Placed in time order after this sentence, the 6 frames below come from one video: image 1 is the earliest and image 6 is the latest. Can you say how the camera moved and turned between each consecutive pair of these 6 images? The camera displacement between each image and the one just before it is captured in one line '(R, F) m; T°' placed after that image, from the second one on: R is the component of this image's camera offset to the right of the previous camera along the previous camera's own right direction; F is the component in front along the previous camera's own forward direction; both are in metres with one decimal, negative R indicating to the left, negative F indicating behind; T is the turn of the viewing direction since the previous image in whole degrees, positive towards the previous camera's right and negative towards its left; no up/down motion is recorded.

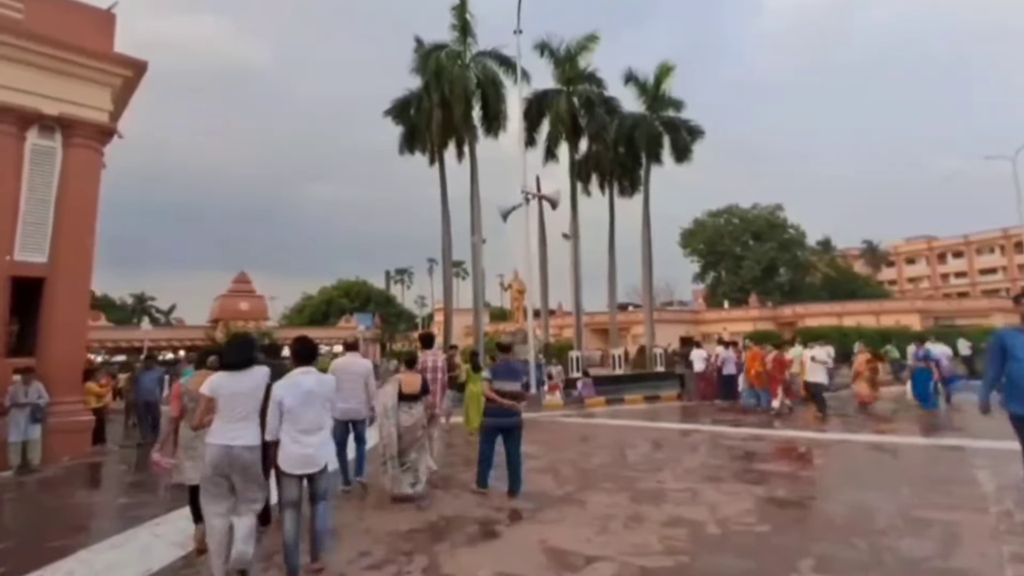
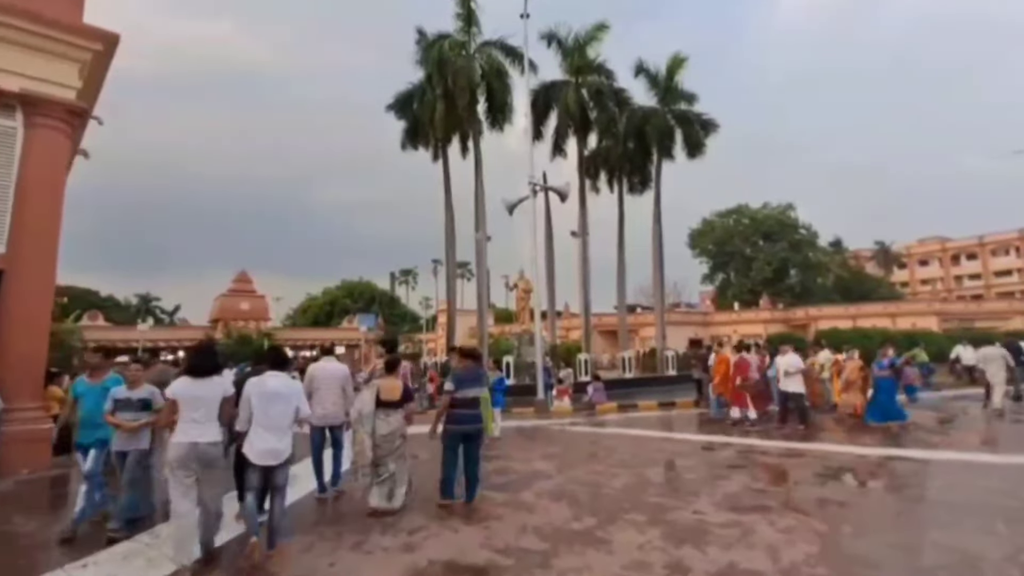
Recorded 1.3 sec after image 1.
(0.0, +1.3) m; 0°
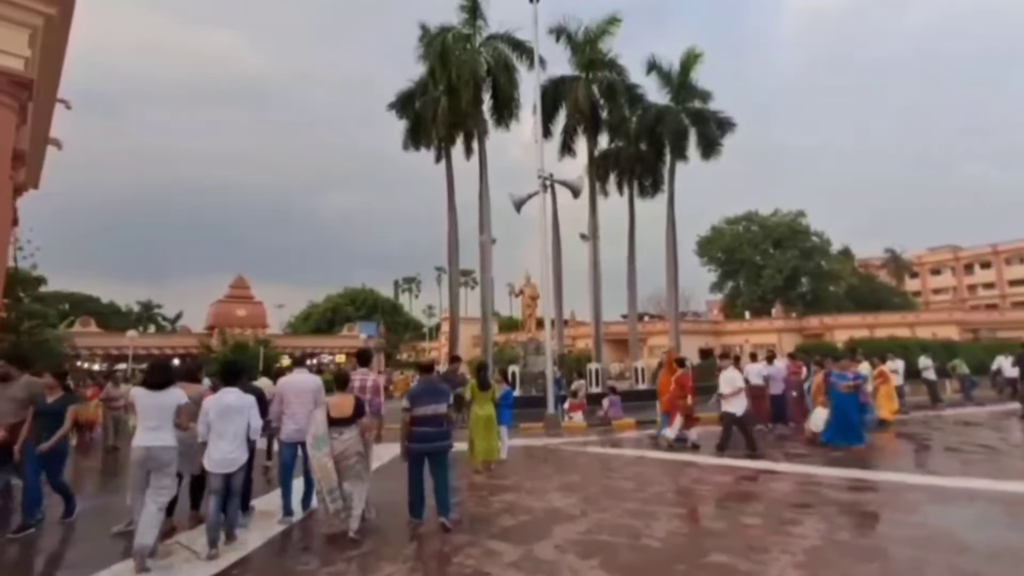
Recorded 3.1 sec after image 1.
(-0.1, +1.7) m; 0°
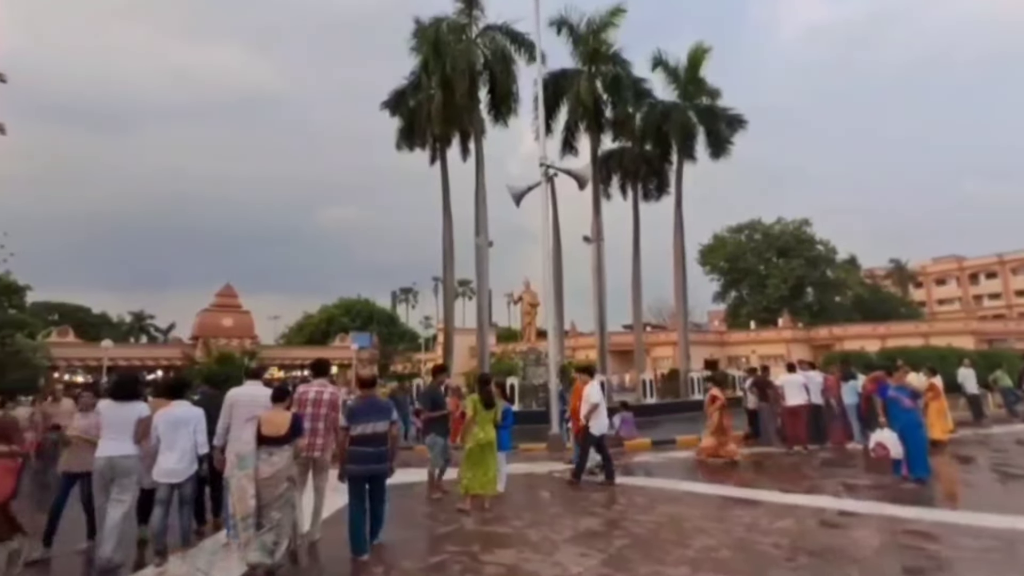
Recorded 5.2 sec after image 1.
(0.0, +2.0) m; 0°
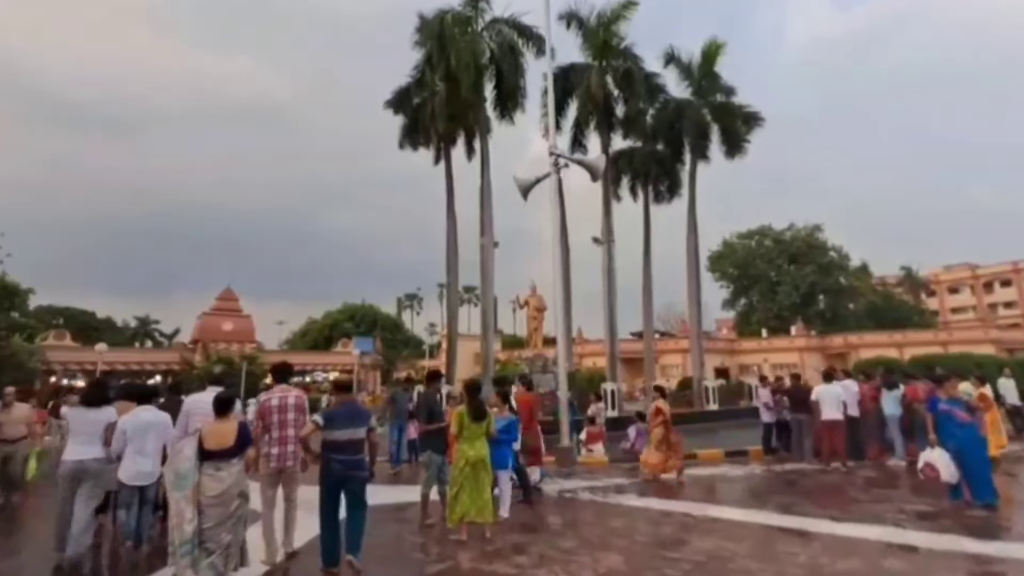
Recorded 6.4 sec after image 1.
(0.0, +1.2) m; 0°
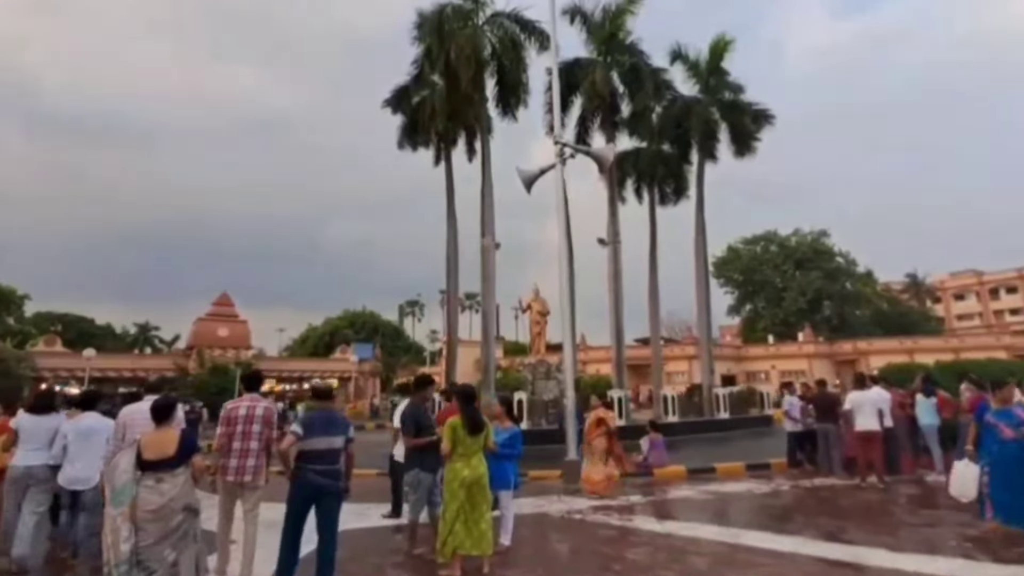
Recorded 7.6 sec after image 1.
(0.0, +1.1) m; 0°
